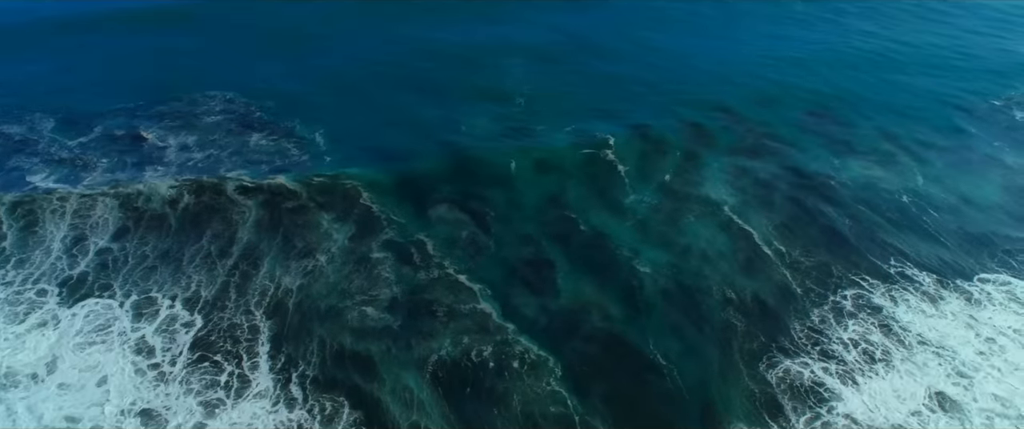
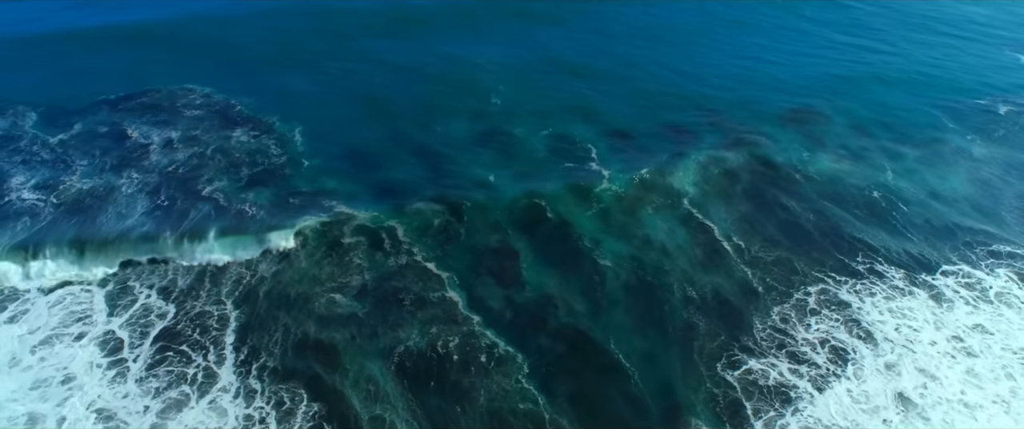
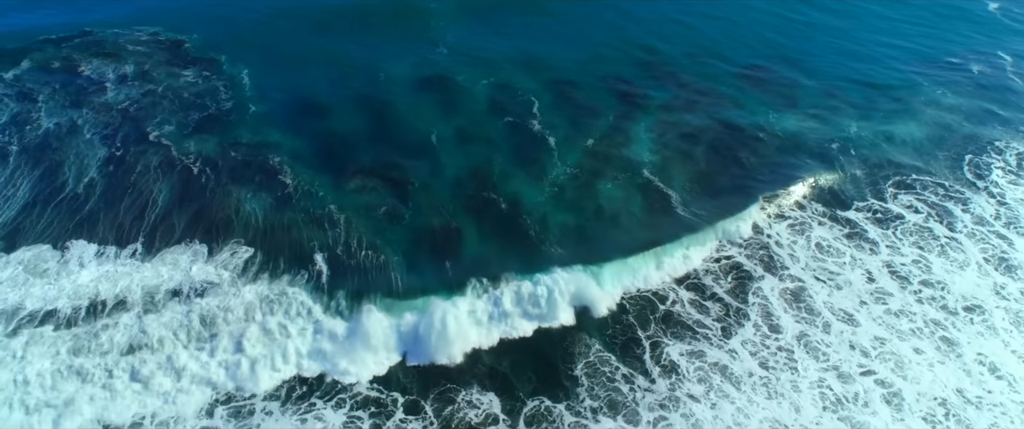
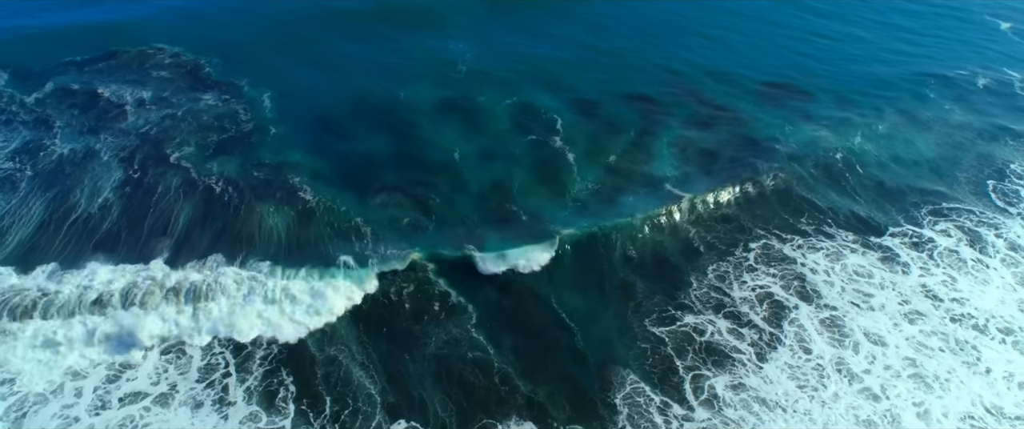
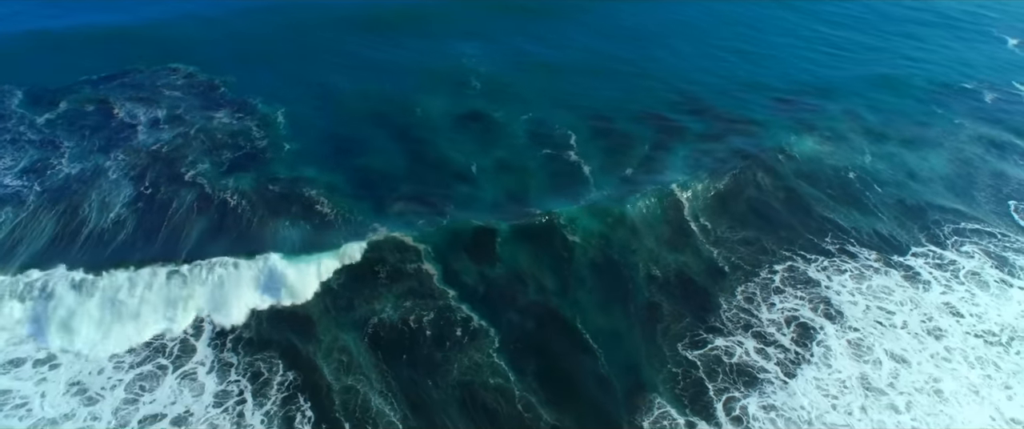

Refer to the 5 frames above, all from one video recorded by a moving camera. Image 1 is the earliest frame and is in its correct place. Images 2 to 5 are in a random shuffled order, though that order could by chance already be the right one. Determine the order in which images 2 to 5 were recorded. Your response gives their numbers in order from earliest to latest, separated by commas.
2, 5, 4, 3
